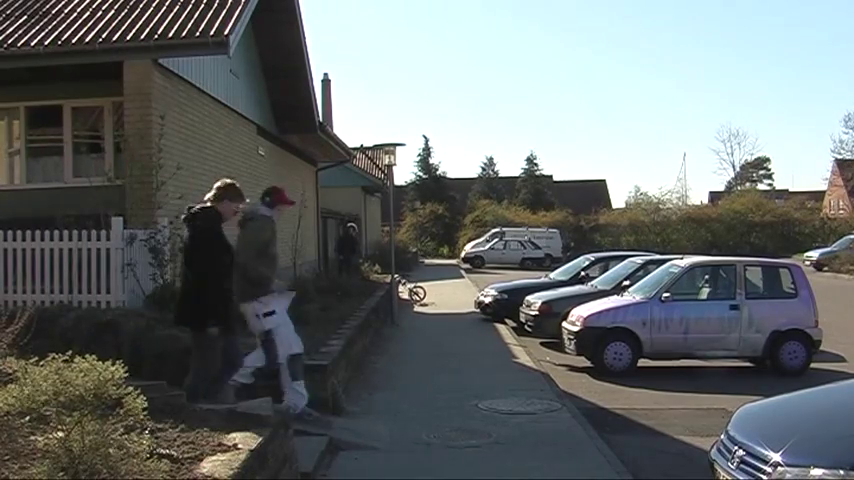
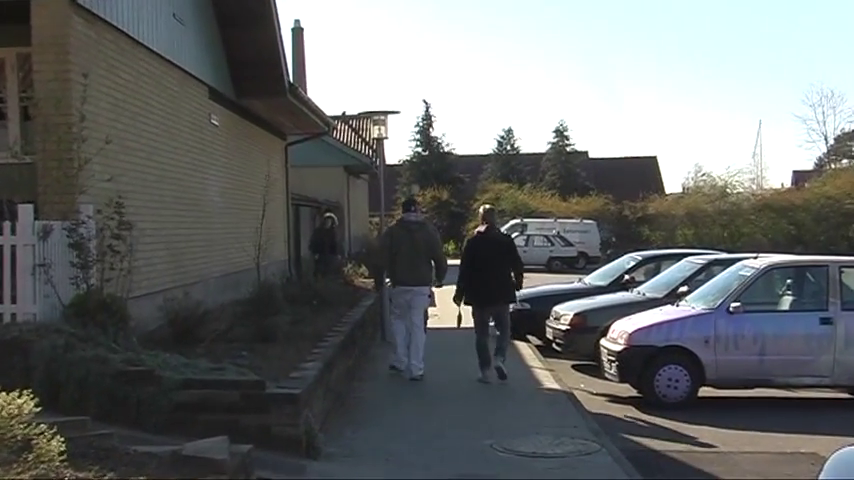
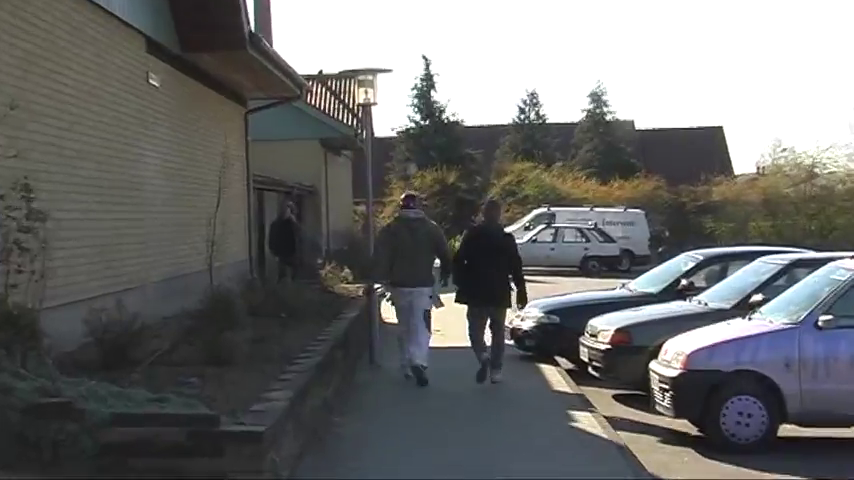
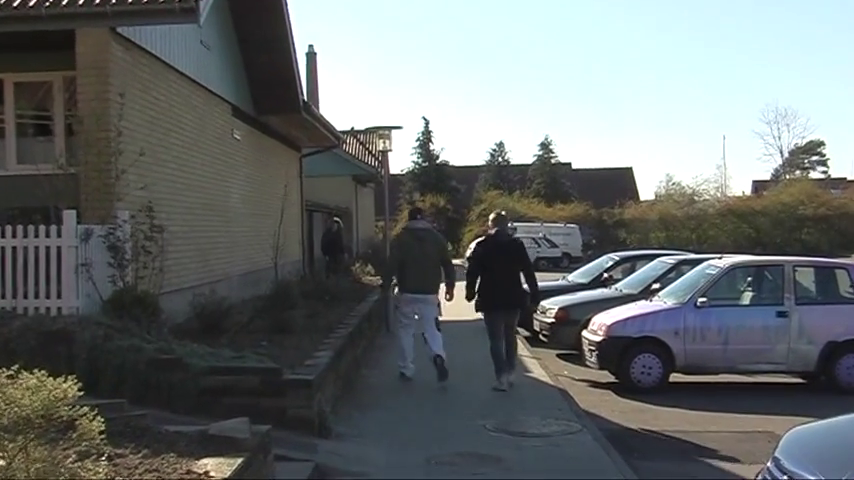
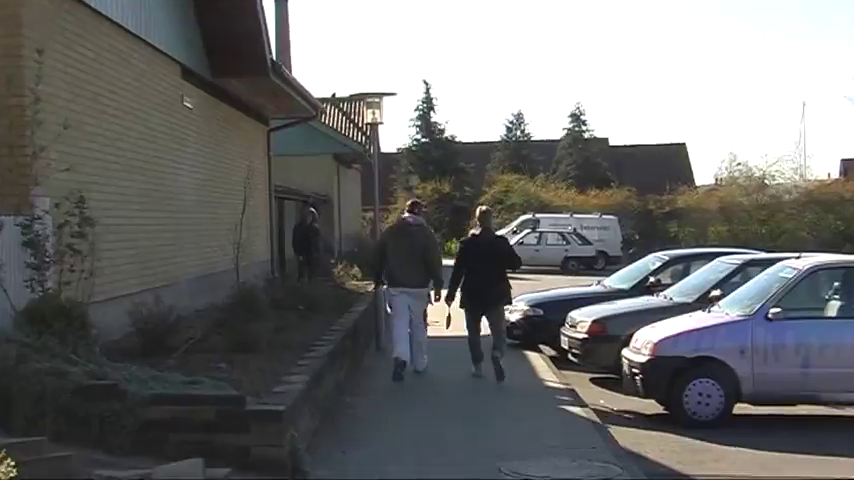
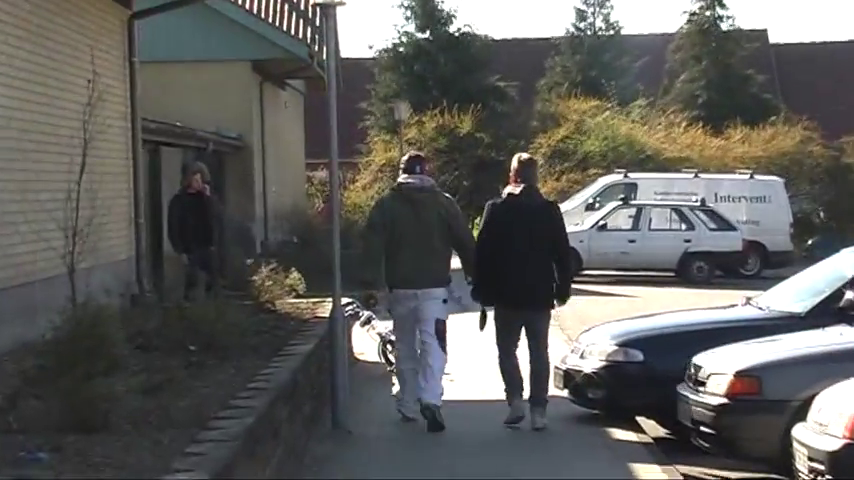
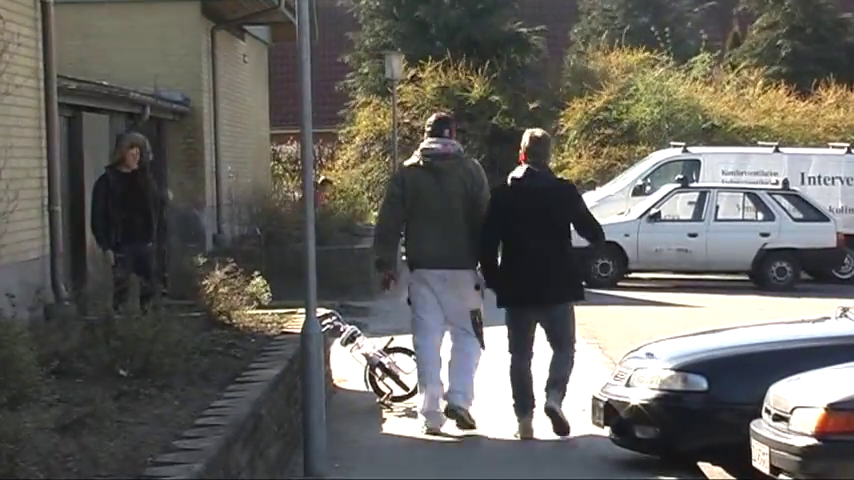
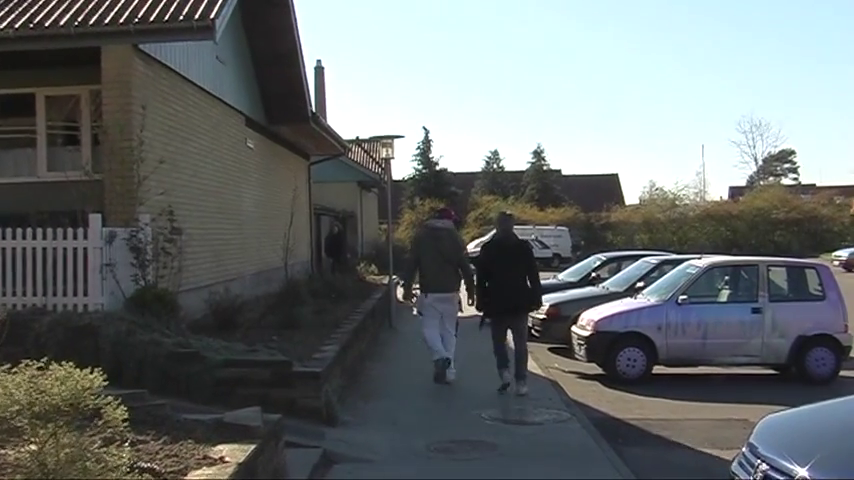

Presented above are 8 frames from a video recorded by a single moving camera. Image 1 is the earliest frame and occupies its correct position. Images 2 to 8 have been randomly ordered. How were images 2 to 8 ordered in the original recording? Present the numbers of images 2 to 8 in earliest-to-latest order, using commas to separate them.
8, 4, 2, 5, 3, 6, 7
